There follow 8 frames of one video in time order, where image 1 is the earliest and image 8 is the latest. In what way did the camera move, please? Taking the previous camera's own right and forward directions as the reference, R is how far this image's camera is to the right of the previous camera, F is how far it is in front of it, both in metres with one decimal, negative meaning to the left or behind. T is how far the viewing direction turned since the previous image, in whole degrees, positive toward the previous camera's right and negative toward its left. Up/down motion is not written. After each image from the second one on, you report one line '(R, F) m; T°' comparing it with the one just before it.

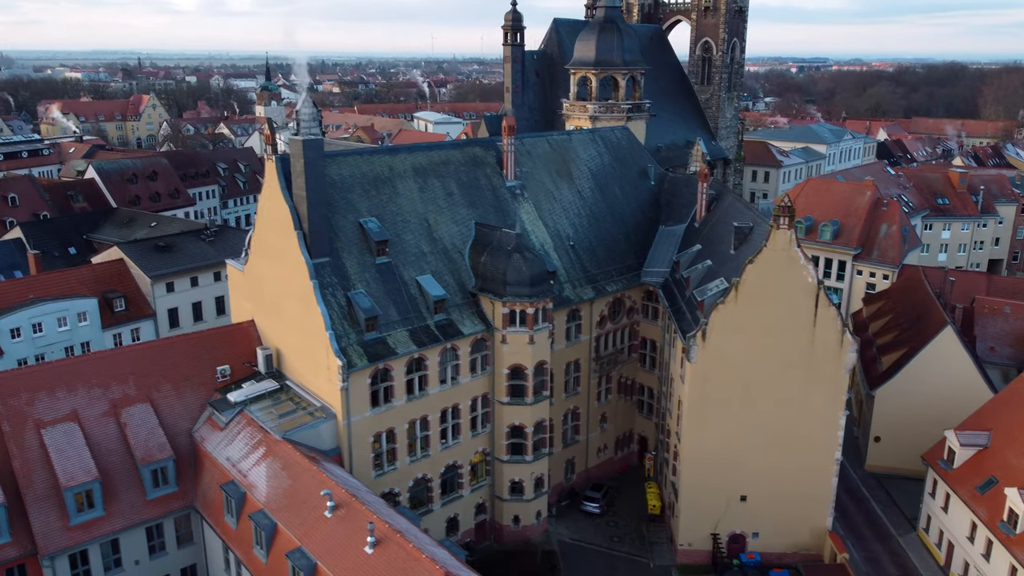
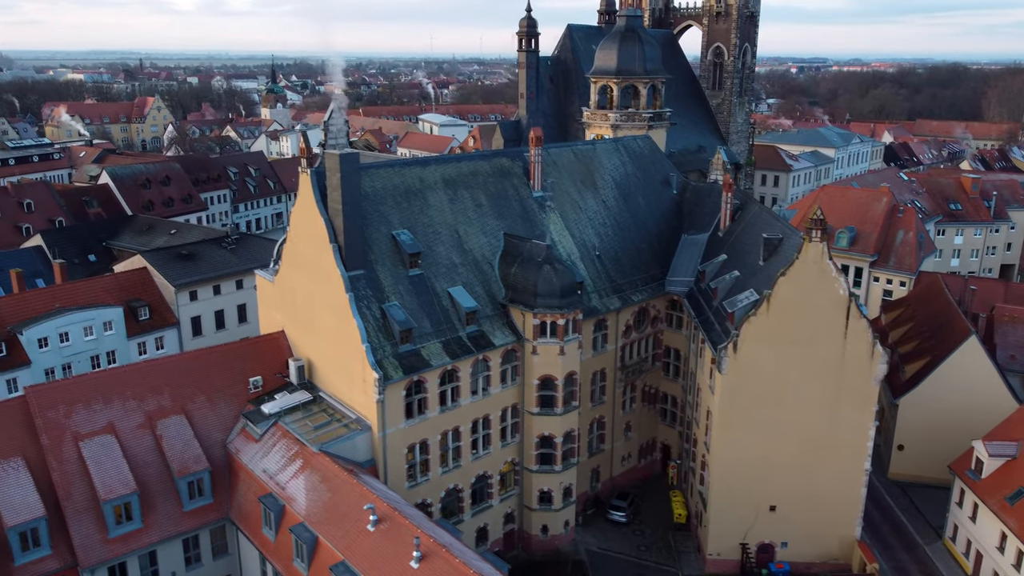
(-1.0, -0.1) m; 0°
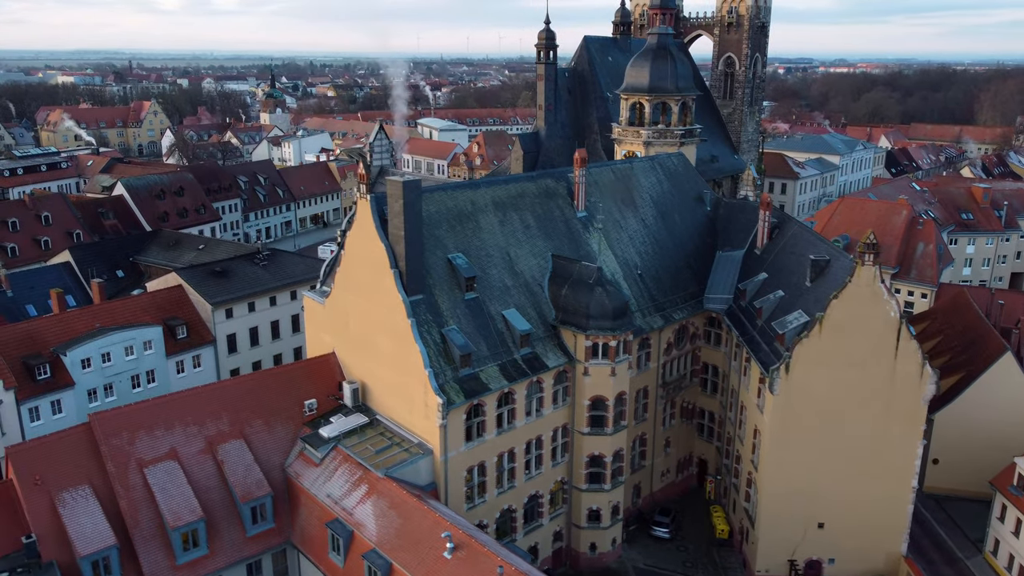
(-2.1, -0.3) m; +1°
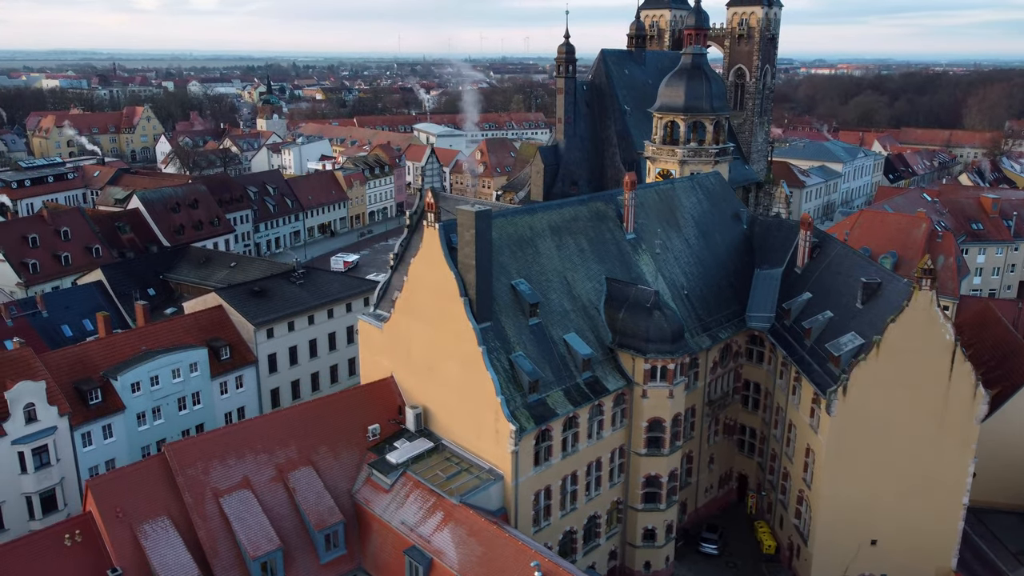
(-2.6, -0.3) m; +1°
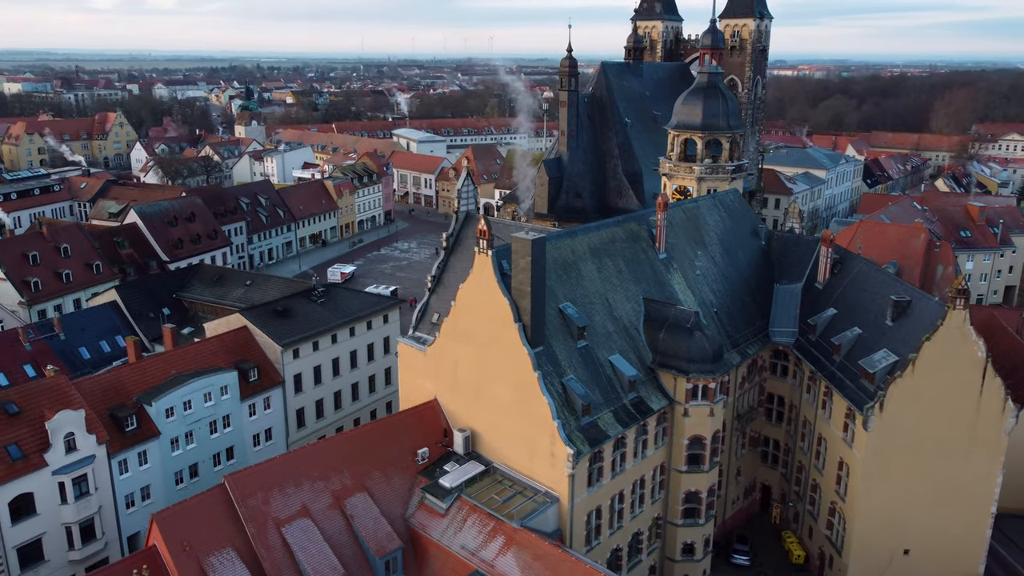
(-2.6, -0.3) m; +2°
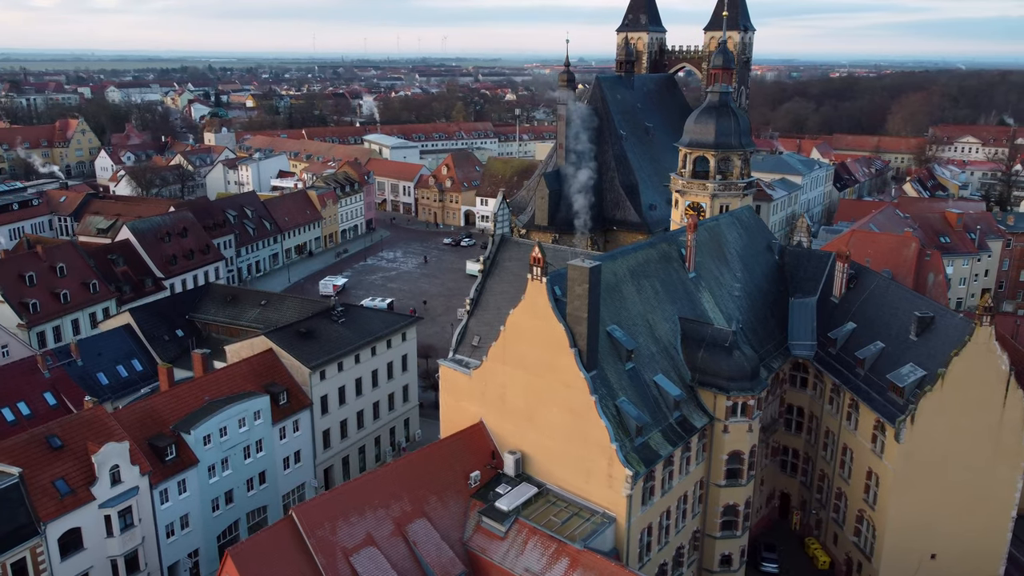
(-3.1, -0.4) m; +3°
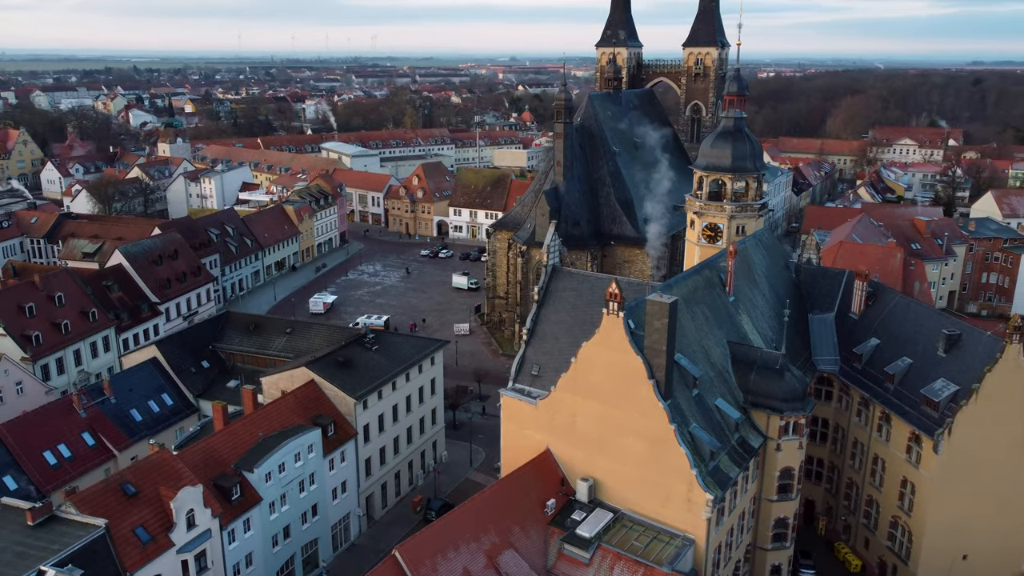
(-4.6, -0.7) m; +5°
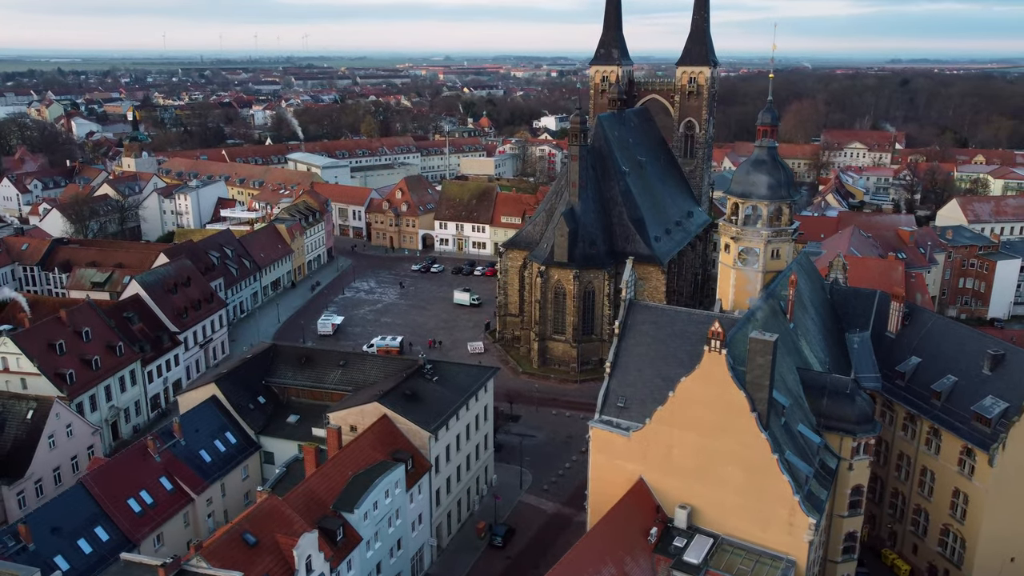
(-5.8, -0.8) m; +4°
